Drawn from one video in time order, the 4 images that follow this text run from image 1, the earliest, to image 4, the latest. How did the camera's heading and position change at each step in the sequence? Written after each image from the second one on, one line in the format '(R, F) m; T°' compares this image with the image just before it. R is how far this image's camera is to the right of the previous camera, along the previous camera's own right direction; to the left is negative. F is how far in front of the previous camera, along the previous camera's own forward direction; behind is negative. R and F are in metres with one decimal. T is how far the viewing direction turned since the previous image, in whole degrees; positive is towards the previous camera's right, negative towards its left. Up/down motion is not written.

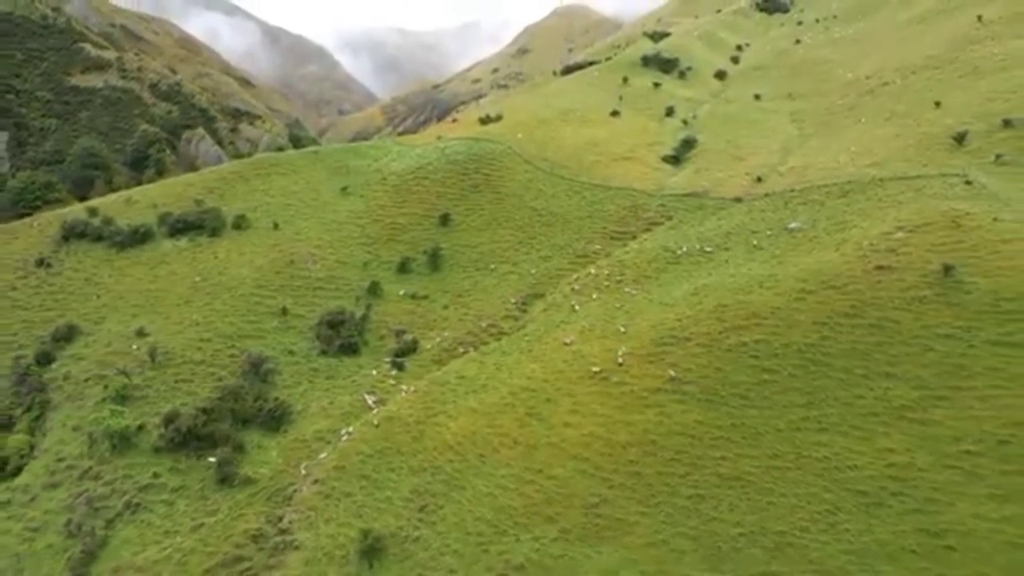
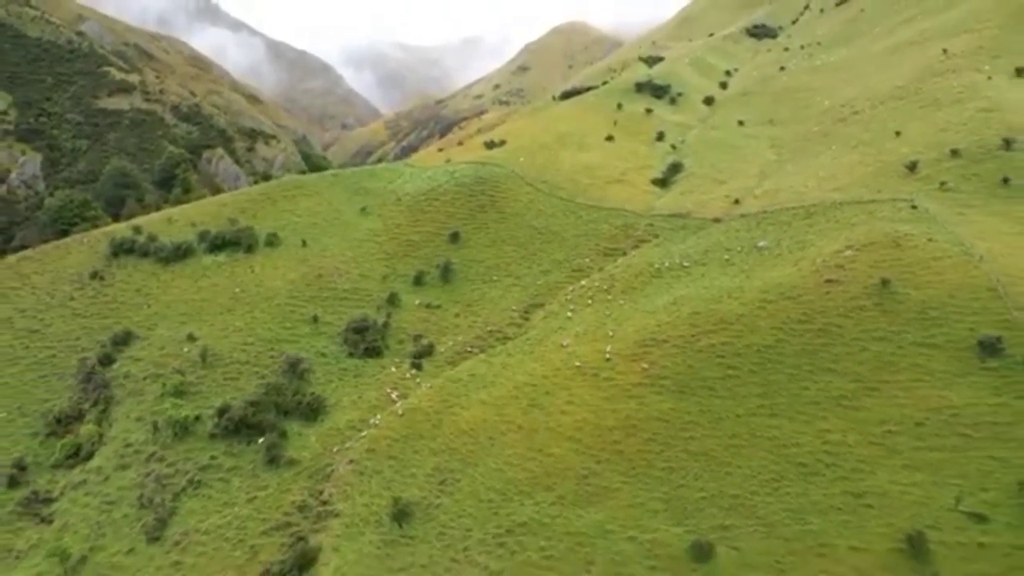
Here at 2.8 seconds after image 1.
(-0.2, -6.2) m; 0°
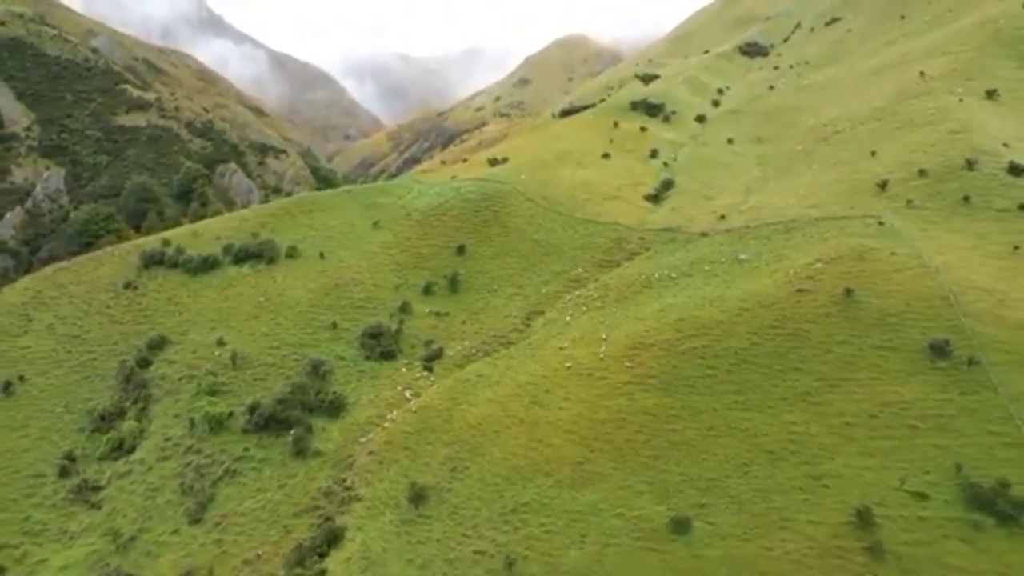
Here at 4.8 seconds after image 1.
(-0.1, -4.7) m; 0°
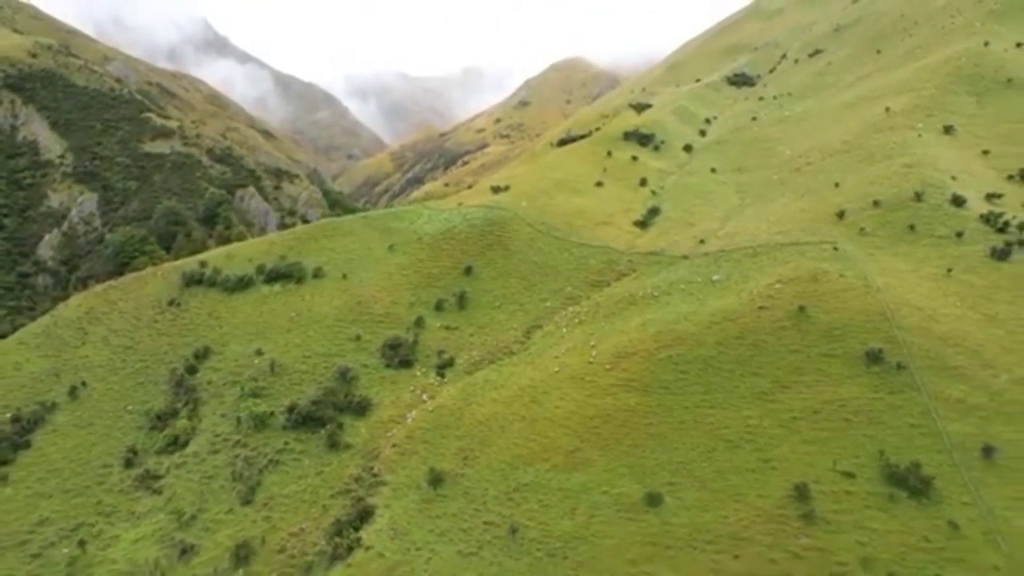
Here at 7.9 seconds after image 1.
(-0.2, -7.8) m; 0°
